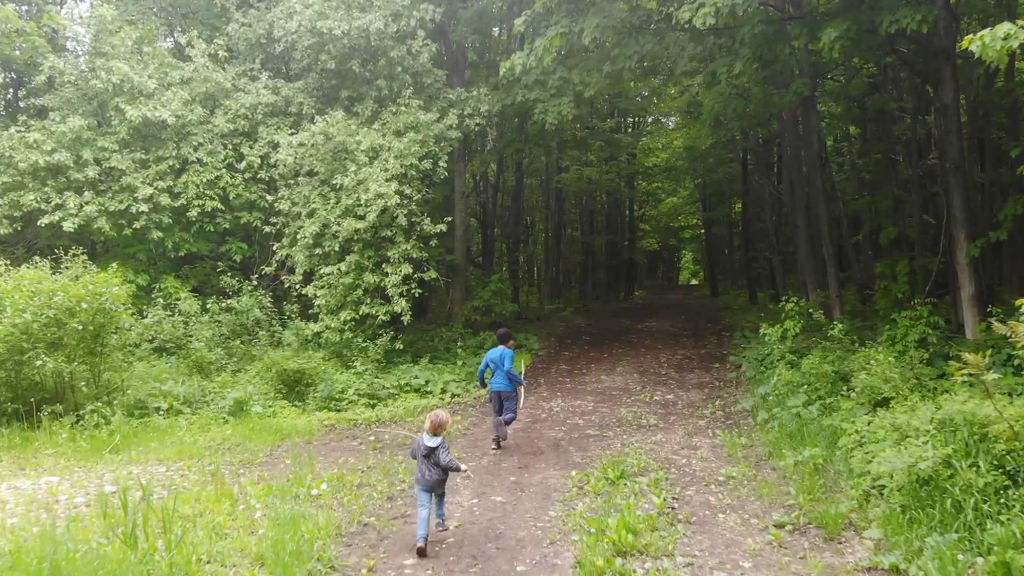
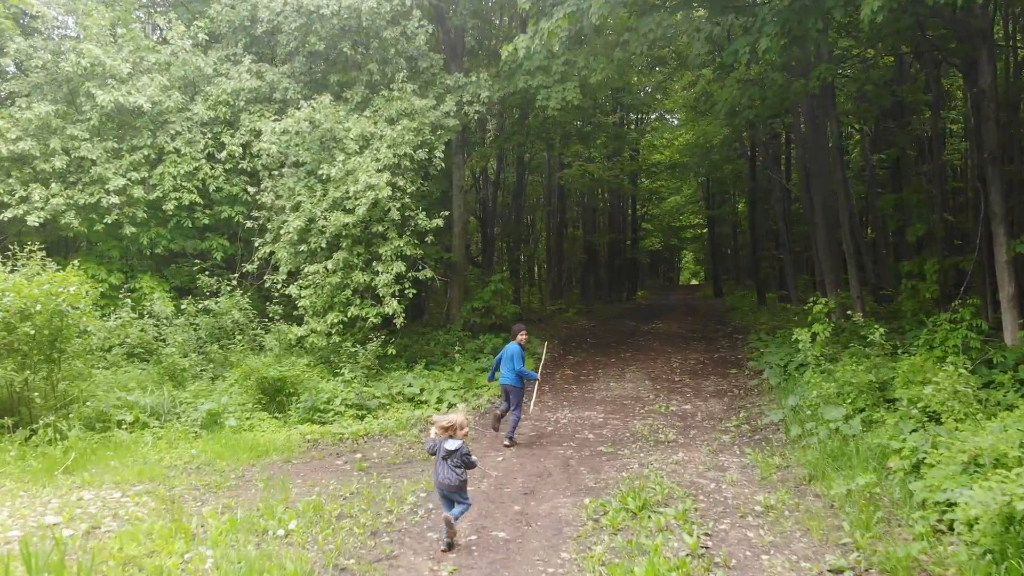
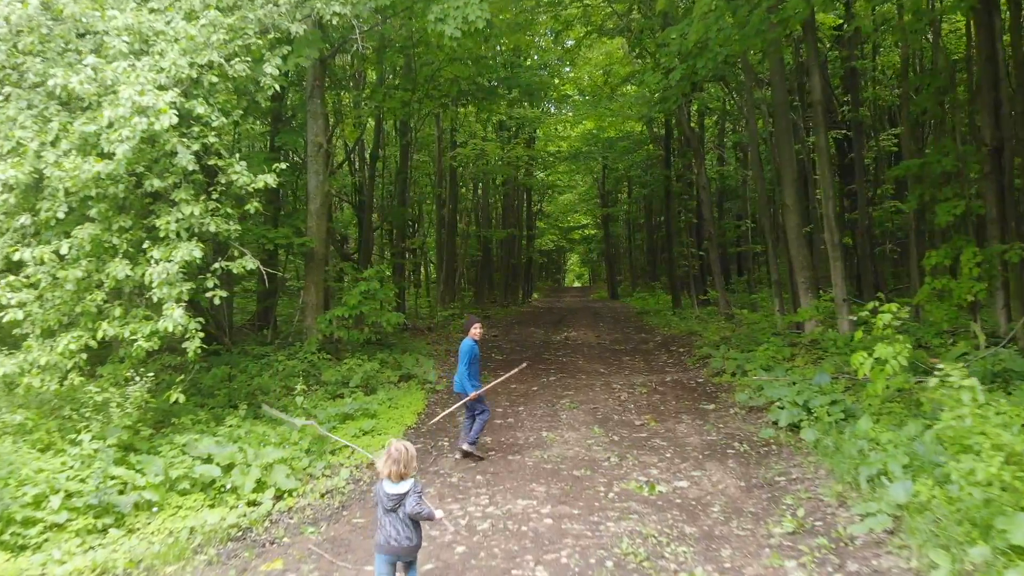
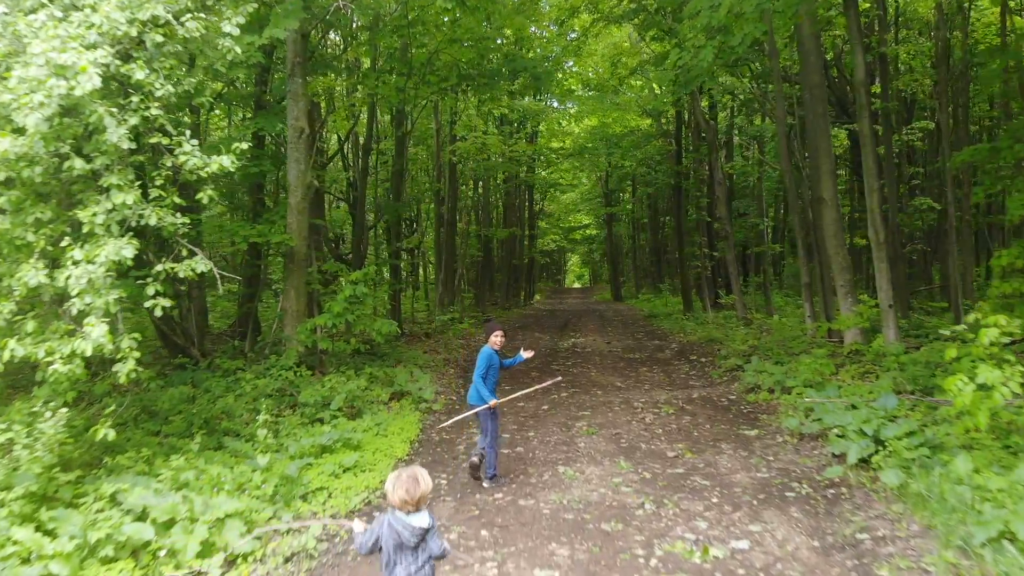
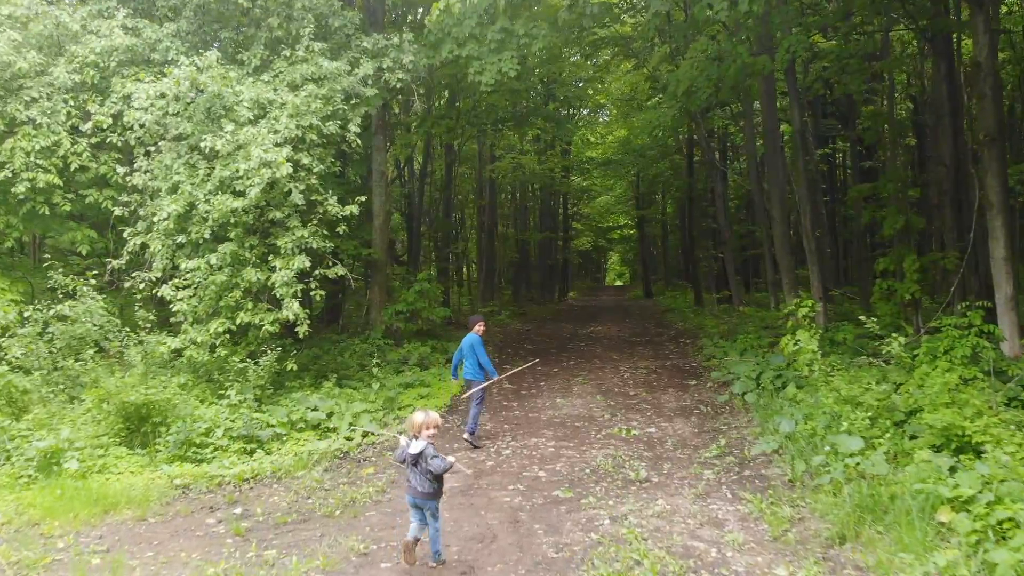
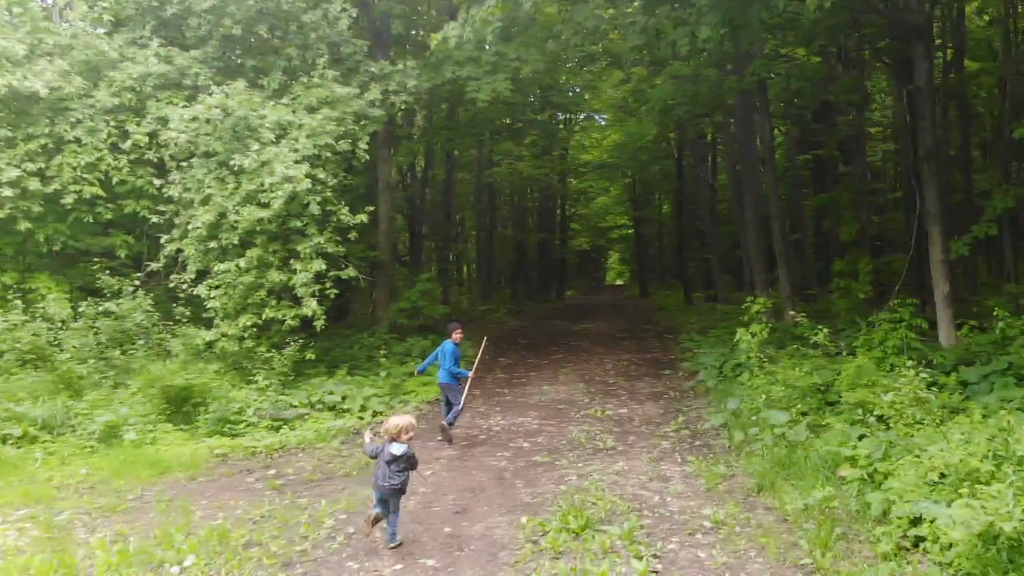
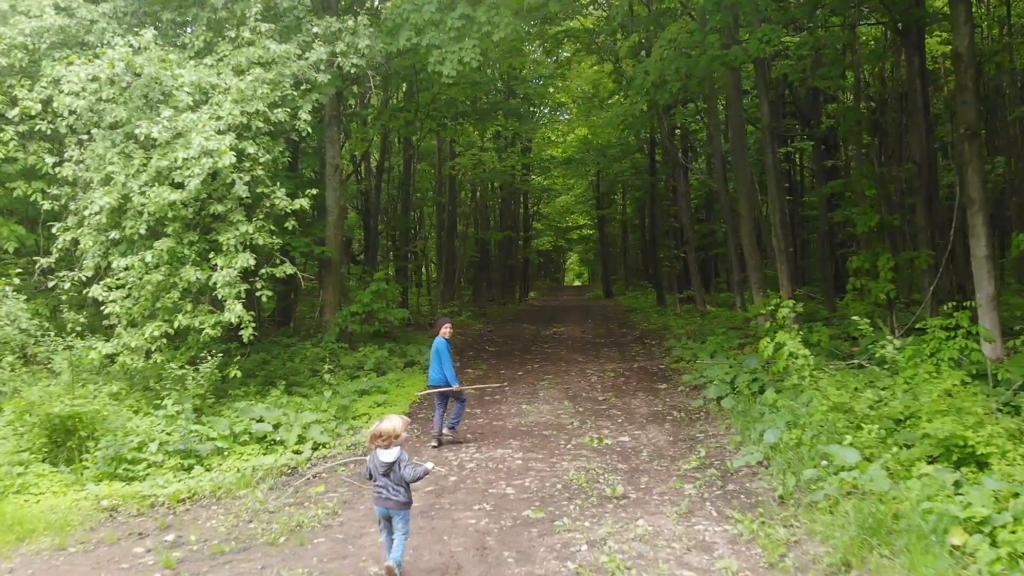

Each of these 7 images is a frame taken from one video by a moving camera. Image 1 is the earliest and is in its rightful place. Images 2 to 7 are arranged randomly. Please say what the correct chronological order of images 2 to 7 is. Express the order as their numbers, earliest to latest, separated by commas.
2, 6, 5, 7, 3, 4
